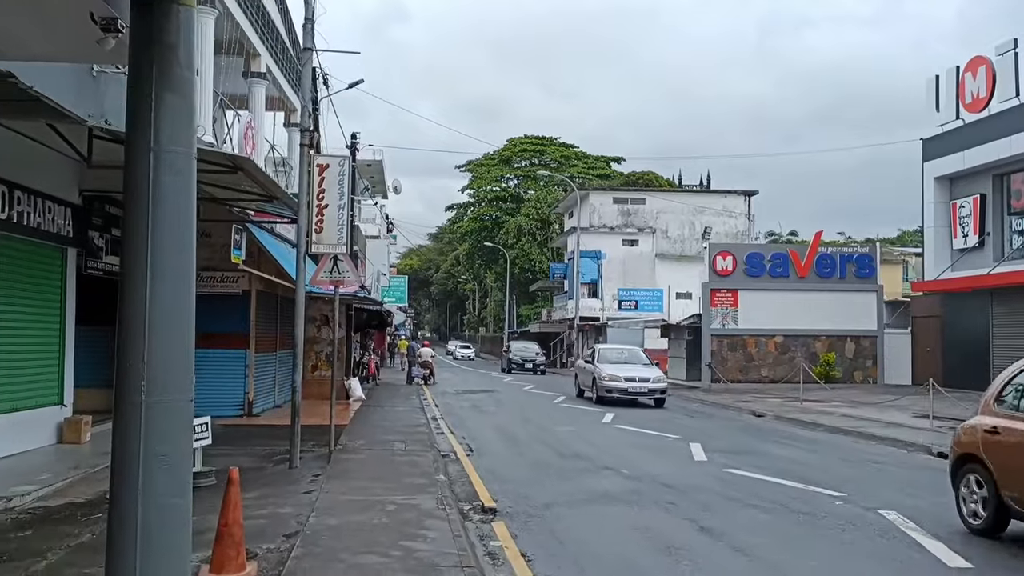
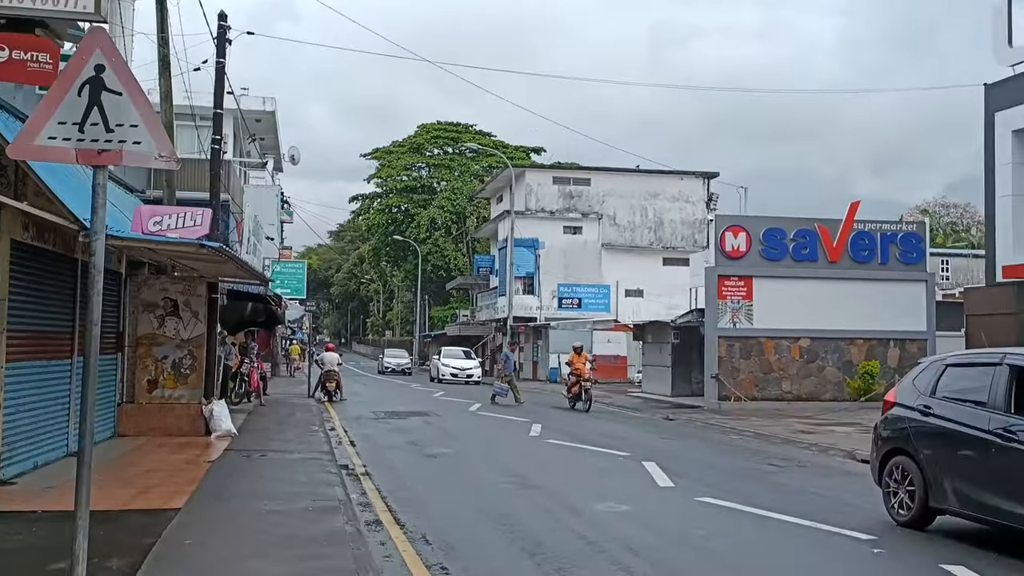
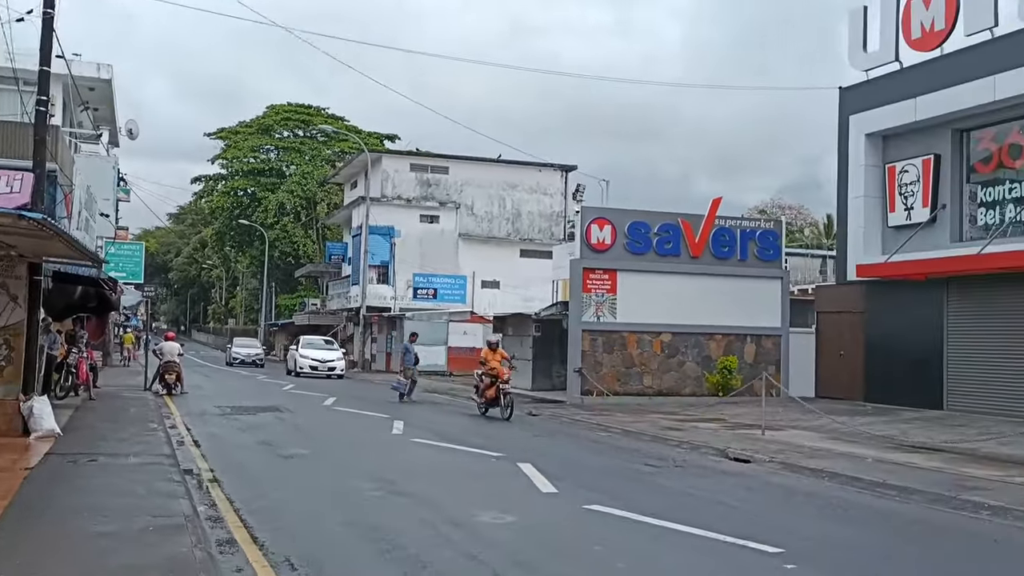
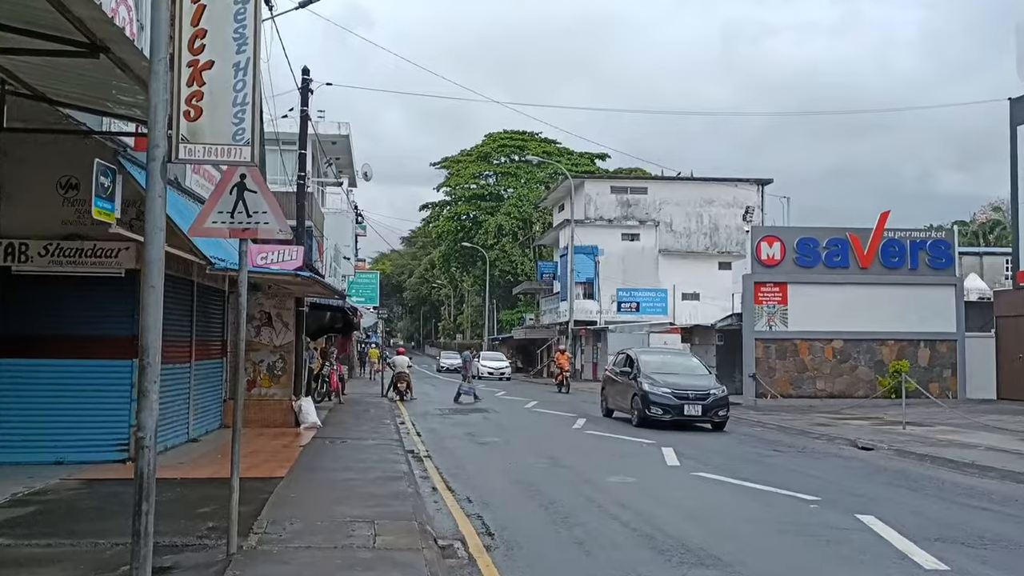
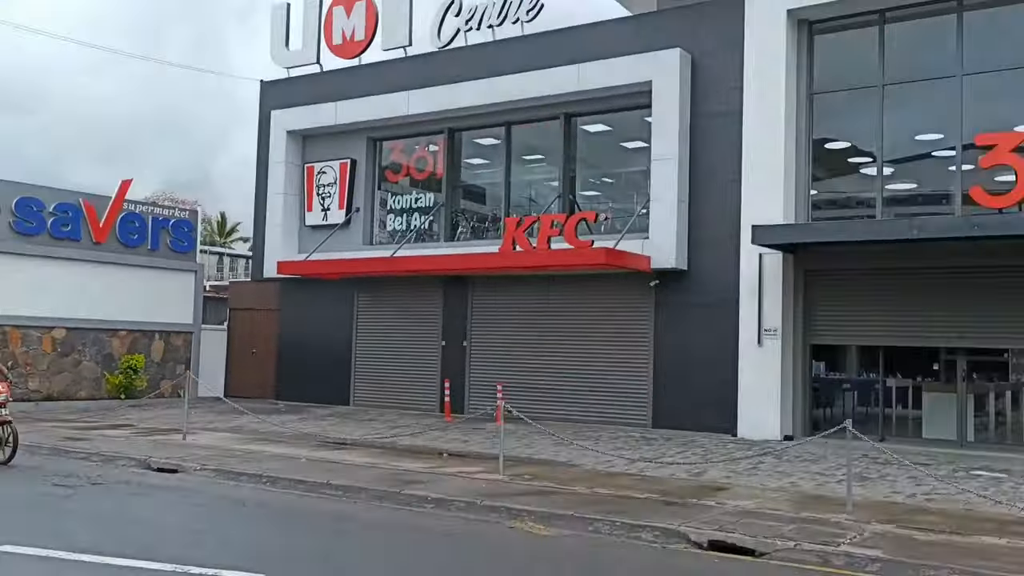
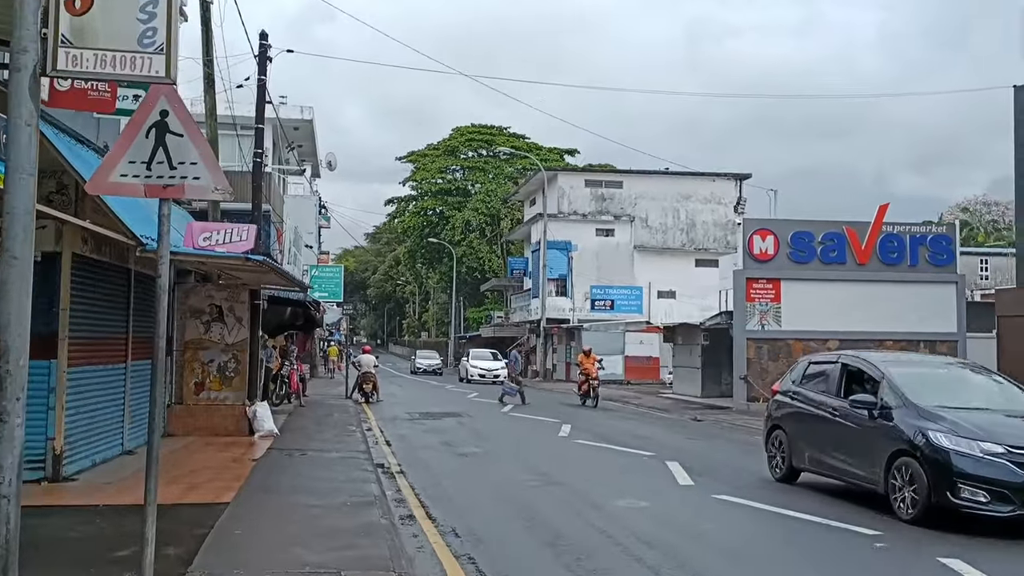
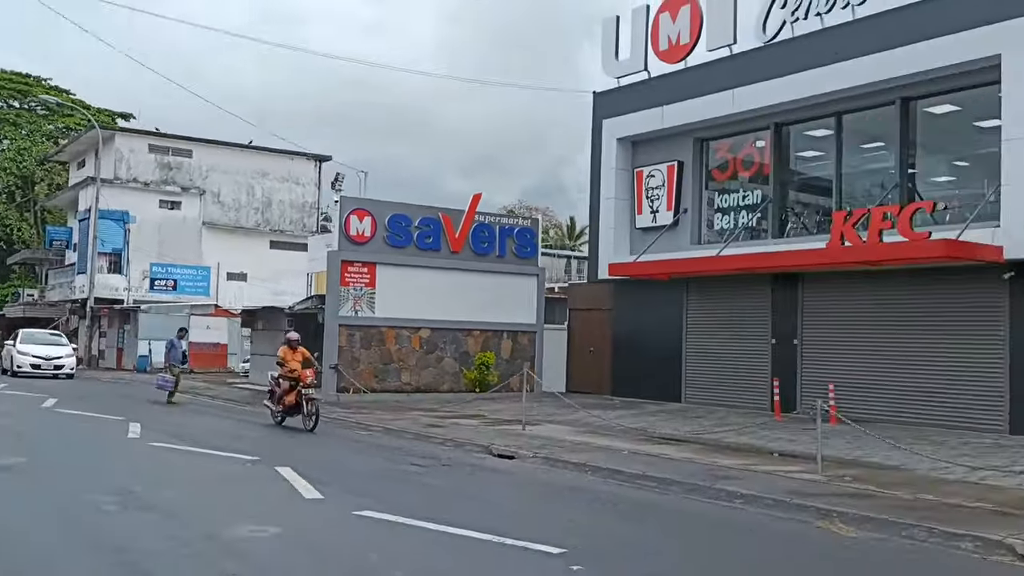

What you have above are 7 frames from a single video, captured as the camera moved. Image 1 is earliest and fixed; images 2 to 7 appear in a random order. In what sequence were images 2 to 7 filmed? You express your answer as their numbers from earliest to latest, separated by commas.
4, 6, 2, 3, 7, 5
